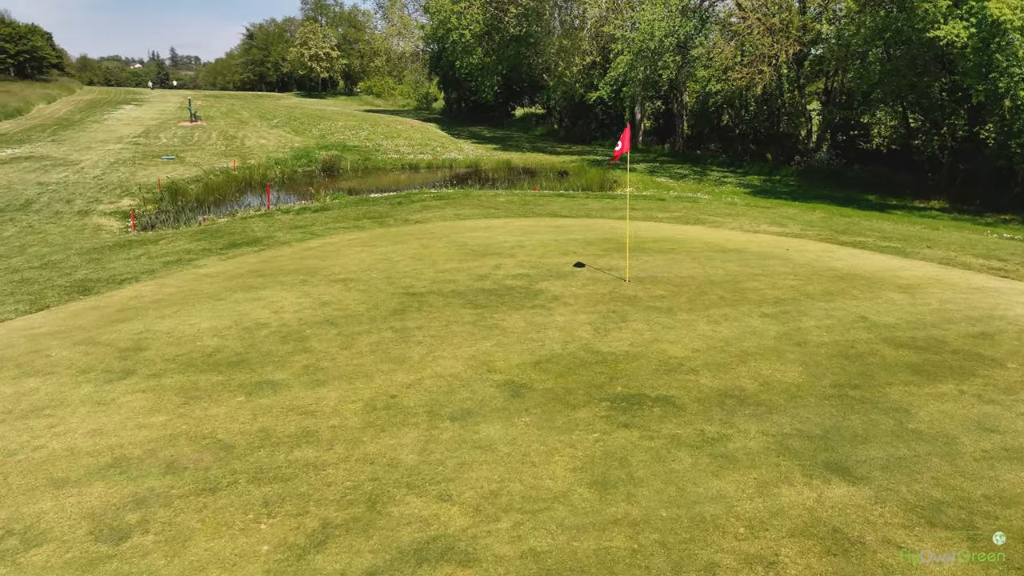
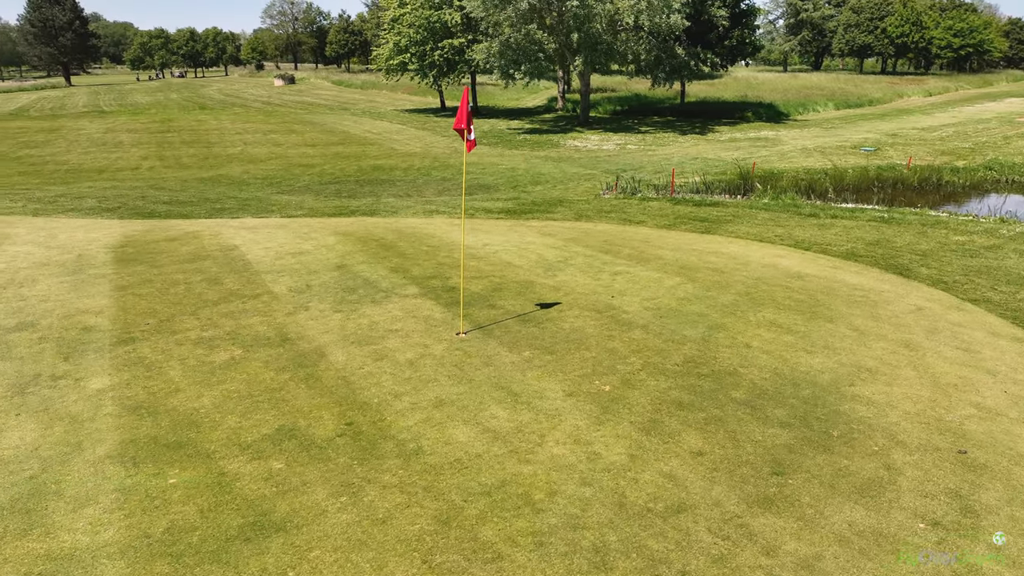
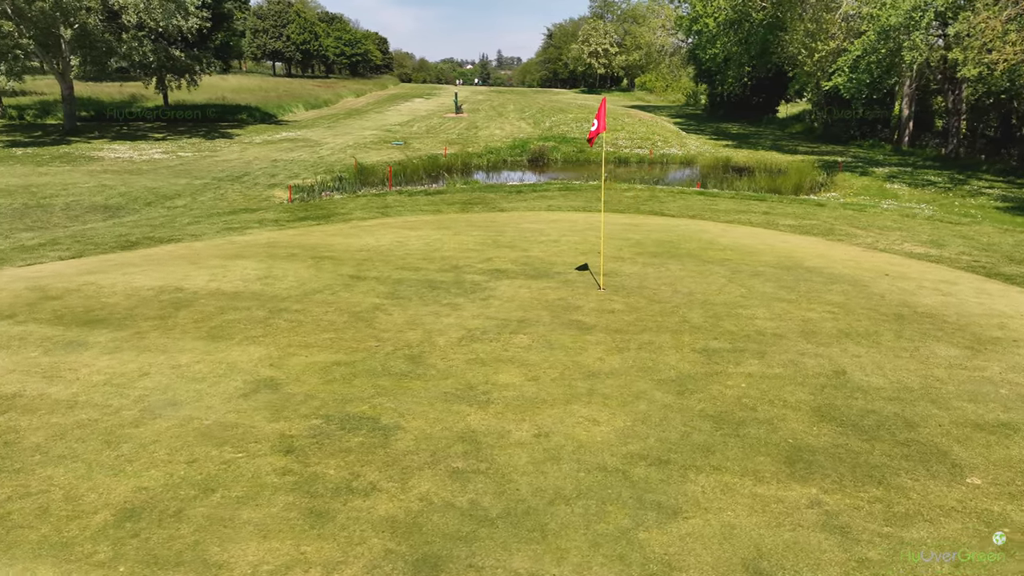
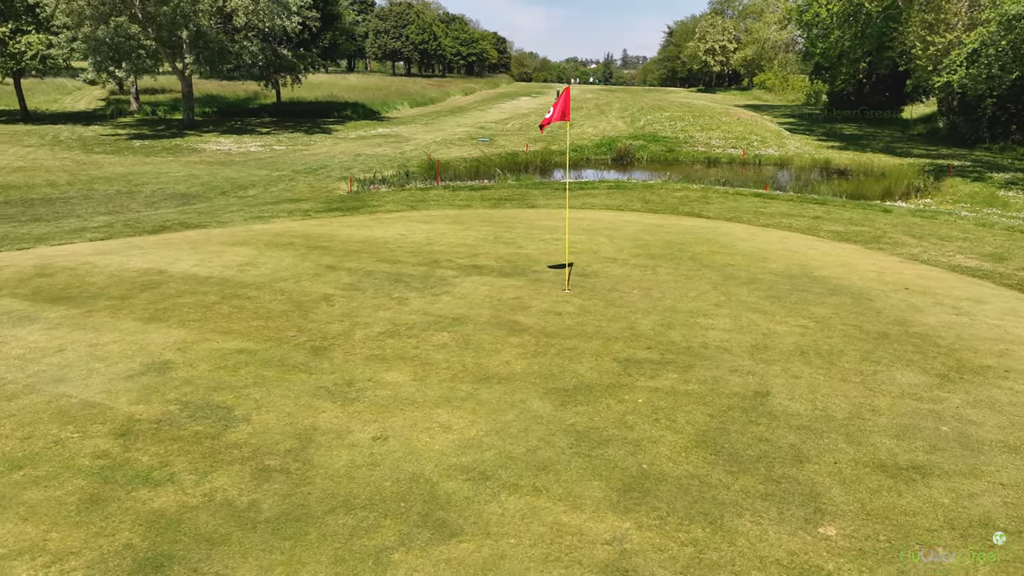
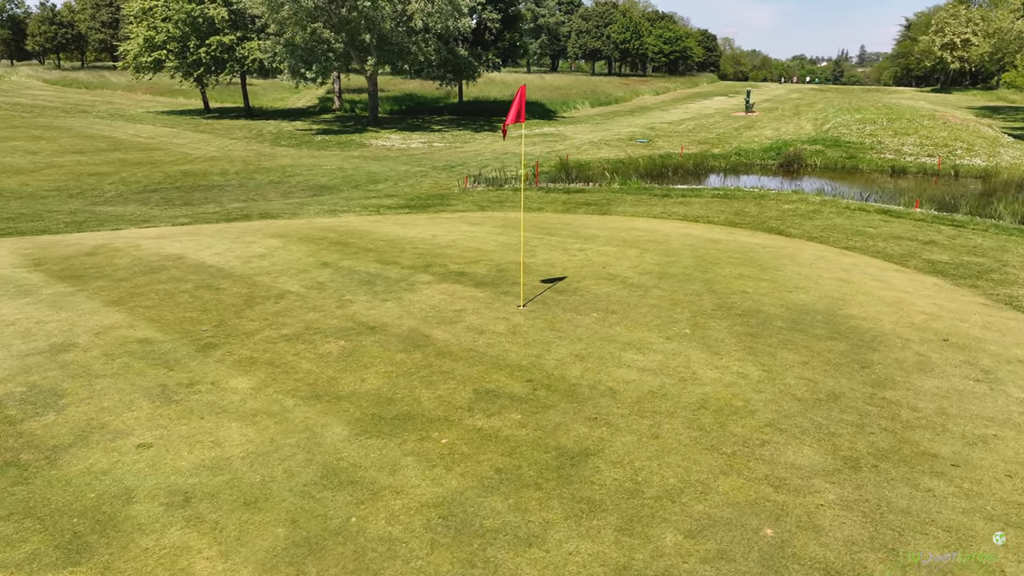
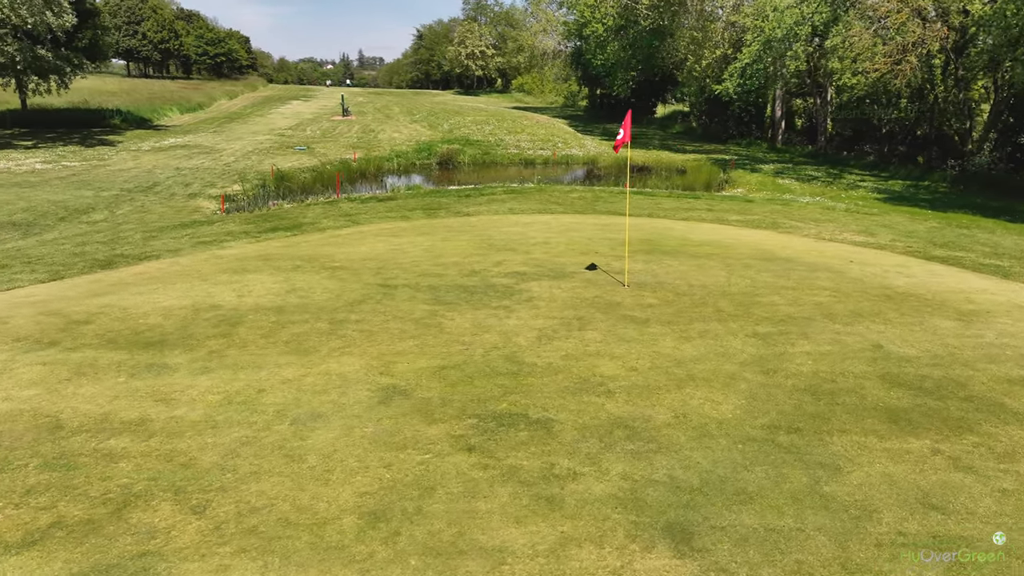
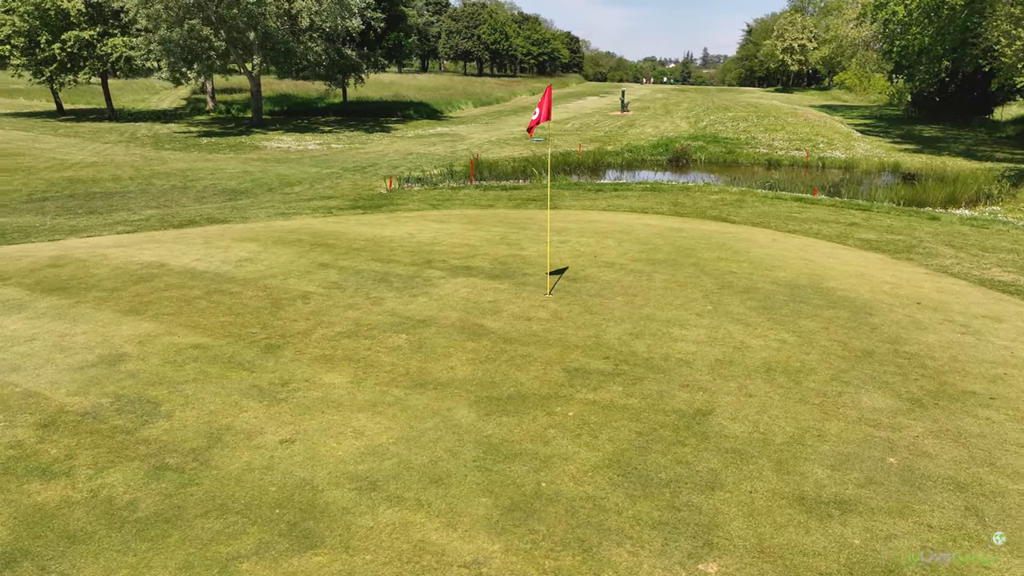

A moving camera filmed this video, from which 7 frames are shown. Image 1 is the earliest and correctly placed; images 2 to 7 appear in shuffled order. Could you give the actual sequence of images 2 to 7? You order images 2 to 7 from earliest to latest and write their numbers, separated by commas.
6, 3, 4, 7, 5, 2
